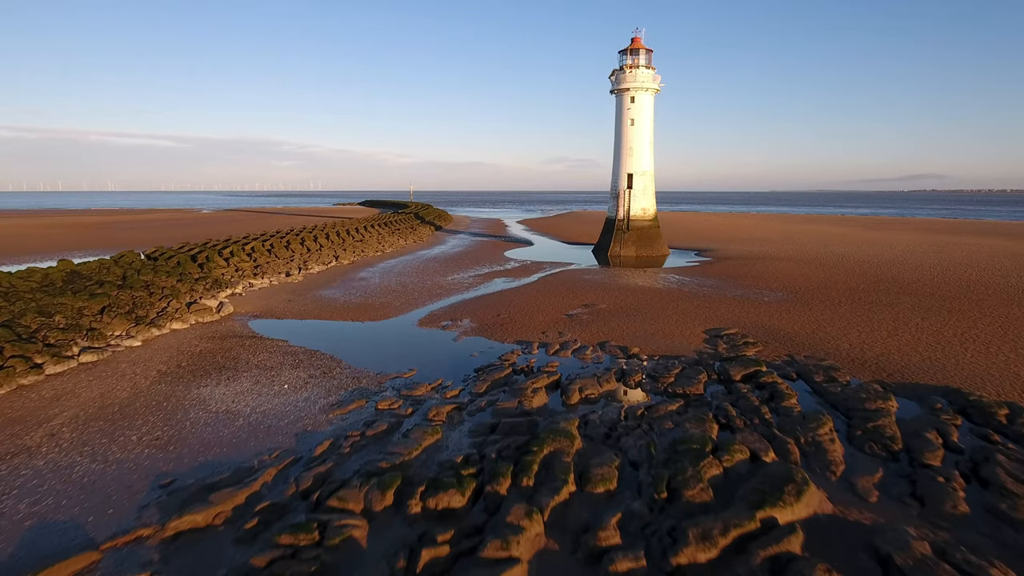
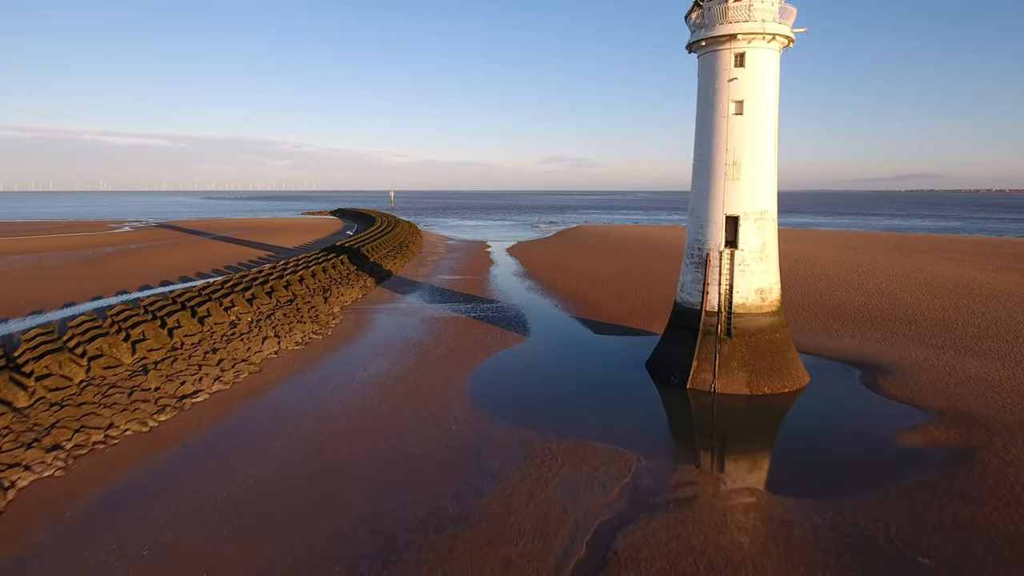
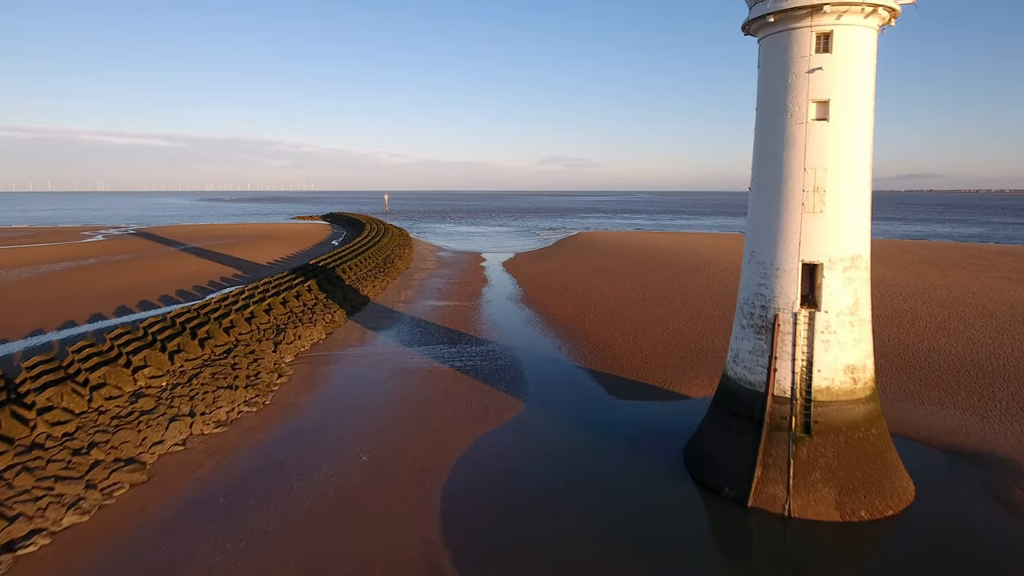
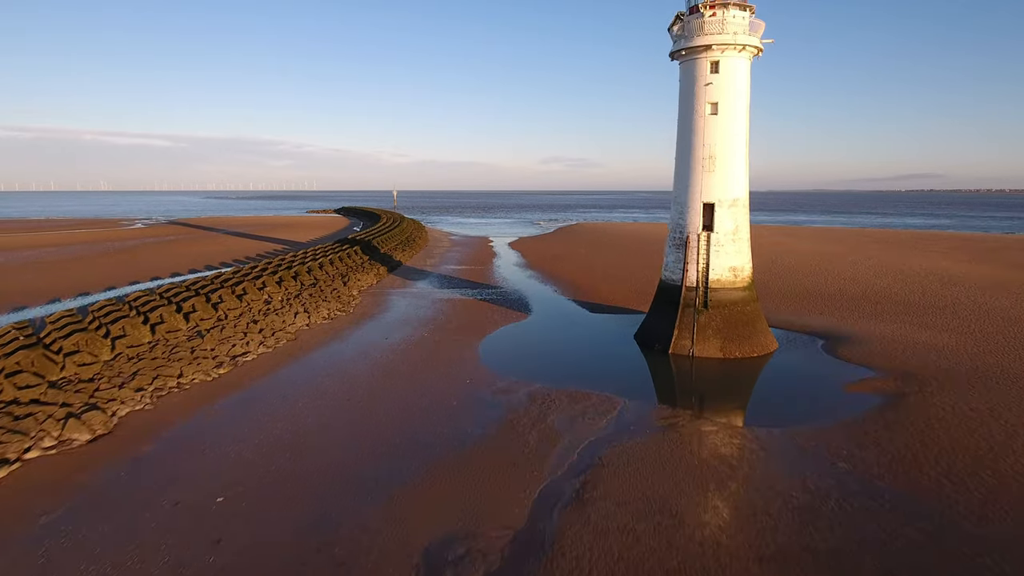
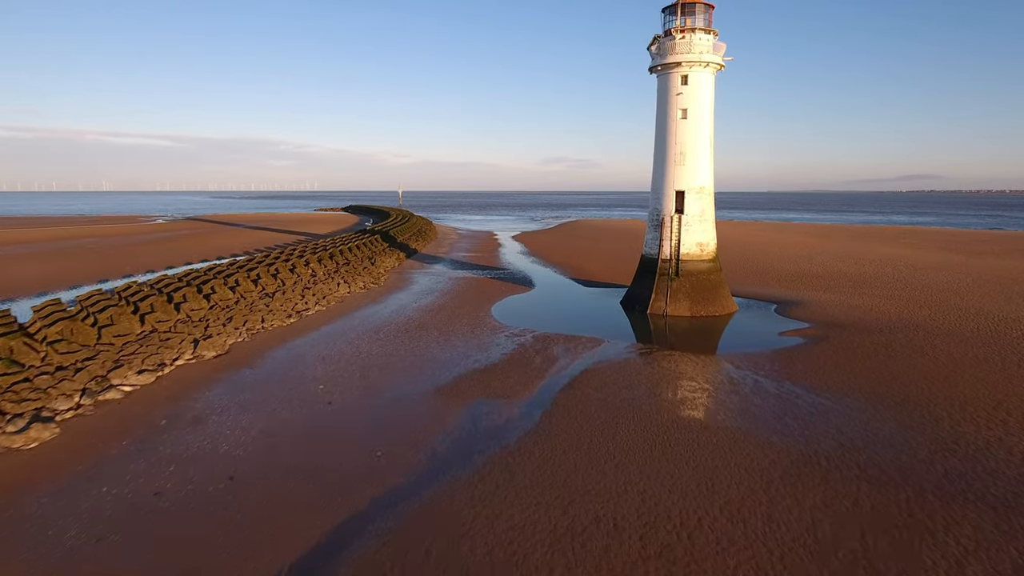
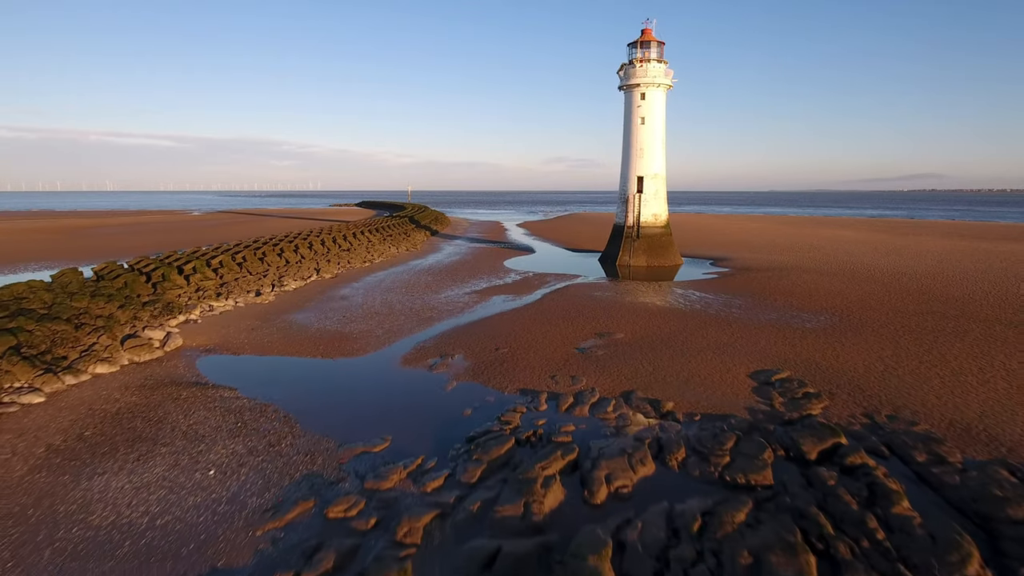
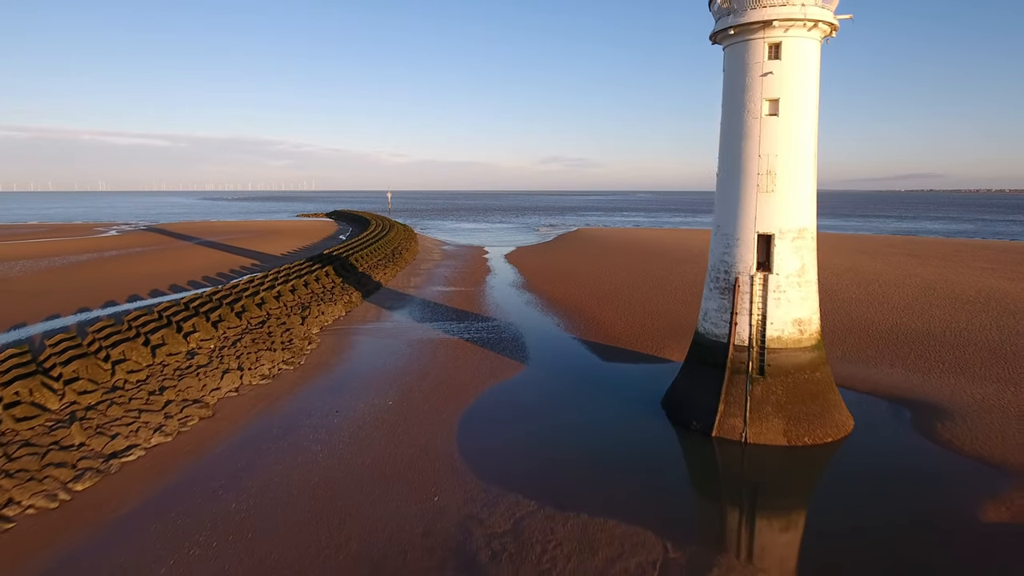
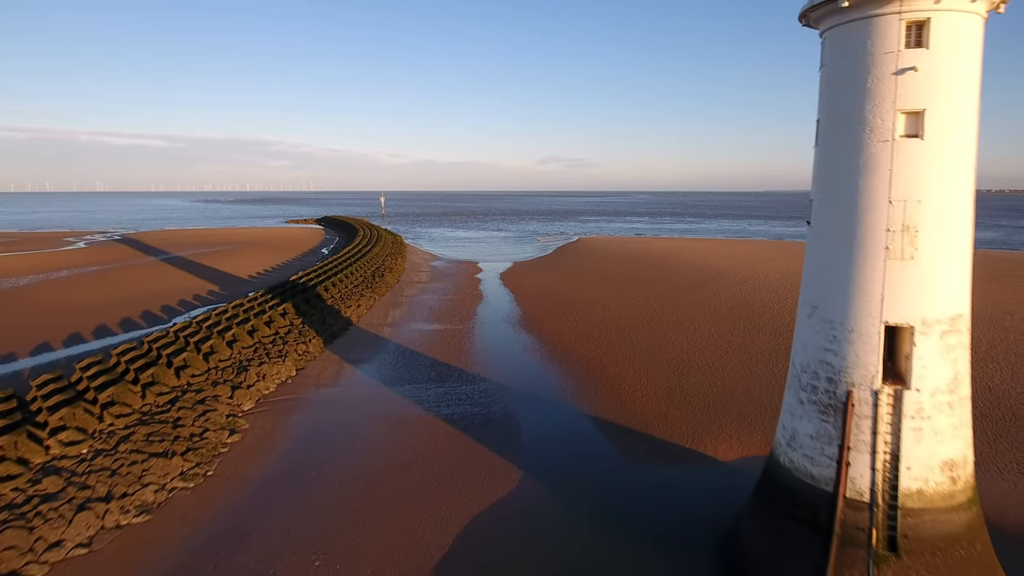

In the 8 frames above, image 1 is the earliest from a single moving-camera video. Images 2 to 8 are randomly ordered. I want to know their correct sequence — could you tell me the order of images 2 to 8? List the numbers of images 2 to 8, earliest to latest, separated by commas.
6, 5, 4, 2, 7, 3, 8
